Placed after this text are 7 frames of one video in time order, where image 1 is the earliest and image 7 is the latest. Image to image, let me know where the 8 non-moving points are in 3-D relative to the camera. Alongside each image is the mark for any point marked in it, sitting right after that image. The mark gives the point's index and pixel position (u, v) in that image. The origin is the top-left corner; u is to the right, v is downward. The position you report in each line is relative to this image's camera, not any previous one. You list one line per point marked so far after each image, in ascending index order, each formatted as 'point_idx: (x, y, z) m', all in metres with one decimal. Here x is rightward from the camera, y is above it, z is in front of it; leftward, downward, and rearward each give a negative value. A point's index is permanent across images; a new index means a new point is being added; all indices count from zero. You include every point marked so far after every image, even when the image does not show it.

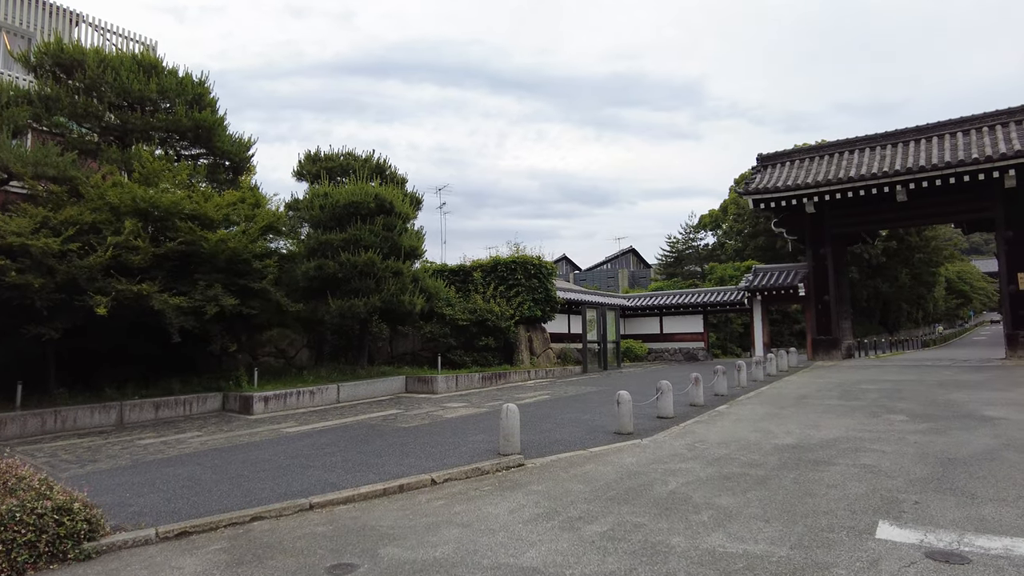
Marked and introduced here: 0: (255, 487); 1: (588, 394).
0: (-2.3, -1.8, +5.9) m
1: (+1.4, -2.0, +12.4) m
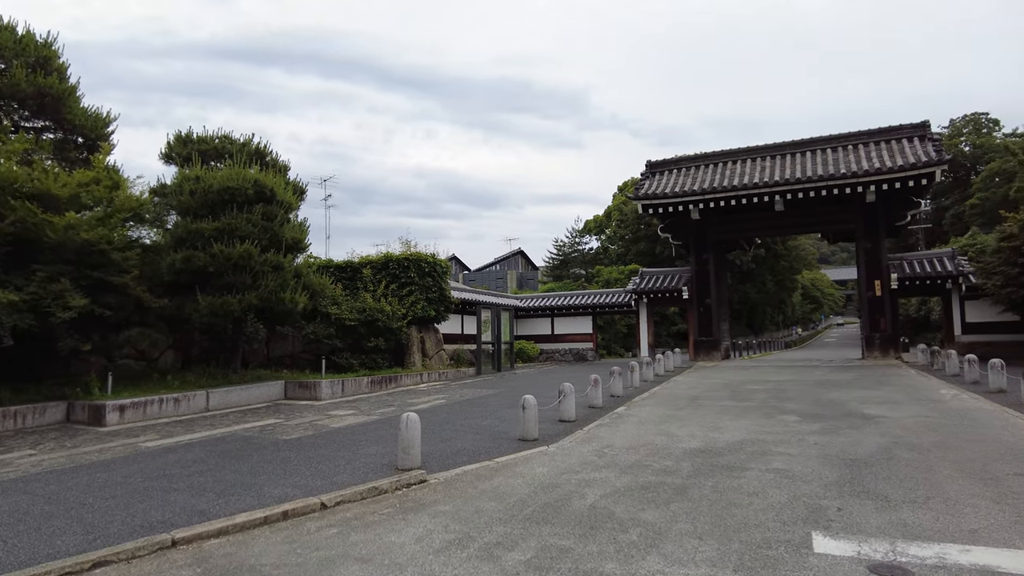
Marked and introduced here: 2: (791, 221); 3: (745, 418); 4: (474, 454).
0: (-3.1, -1.7, +4.9) m
1: (-0.5, -2.0, +11.9) m
2: (+8.0, +1.9, +18.8) m
3: (+3.2, -1.8, +9.1) m
4: (-0.4, -1.8, +7.2) m
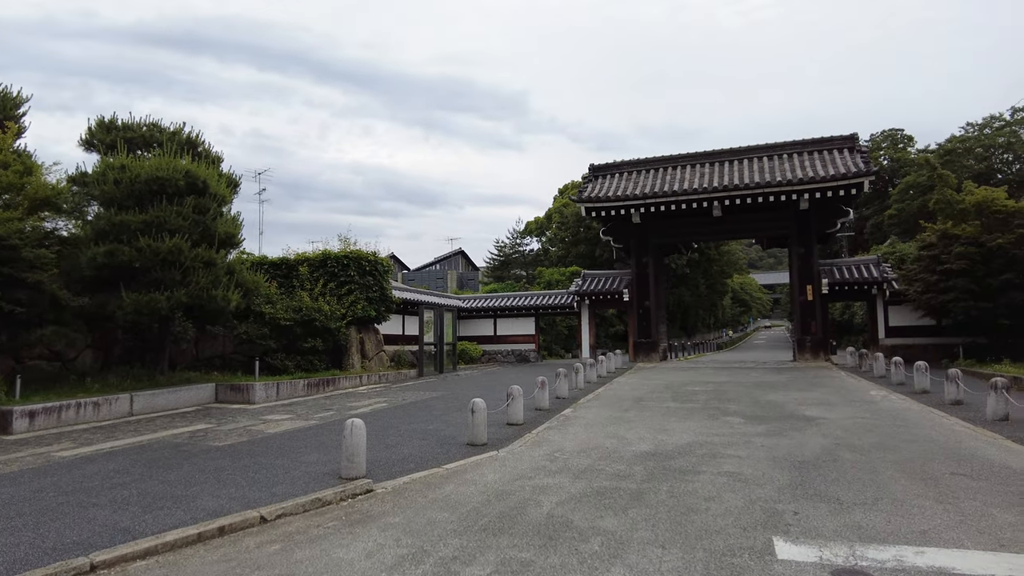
0: (-3.4, -1.7, +4.3) m
1: (-1.5, -2.0, +11.6) m
2: (+6.4, +1.8, +19.3) m
3: (+2.5, -1.8, +9.1) m
4: (-0.9, -1.8, +6.9) m
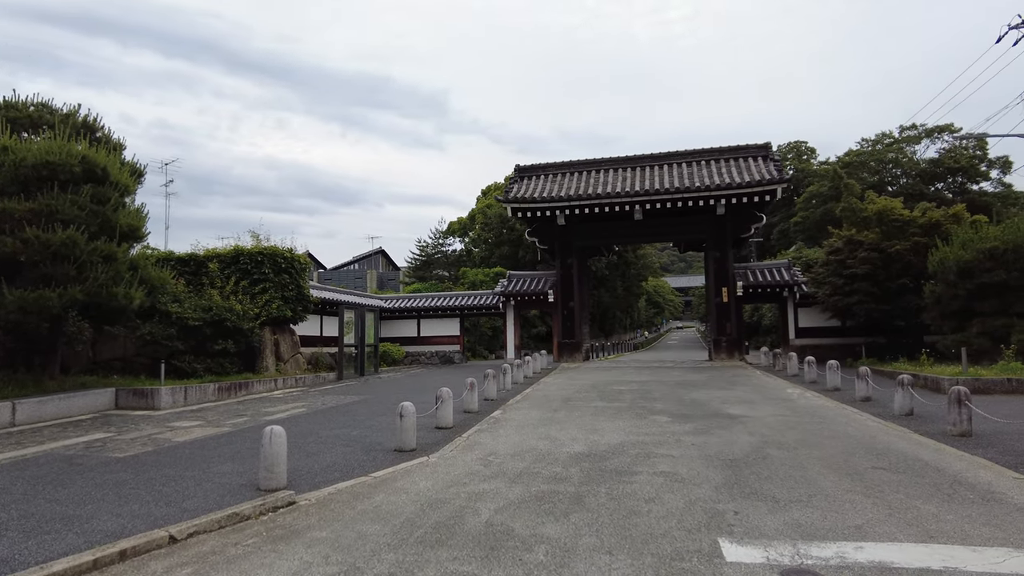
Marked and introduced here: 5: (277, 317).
0: (-3.7, -1.6, +3.7) m
1: (-2.8, -2.0, +11.1) m
2: (+4.2, +1.8, +19.7) m
3: (+1.5, -1.8, +9.1) m
4: (-1.6, -1.8, +6.5) m
5: (-5.2, -0.6, +14.7) m
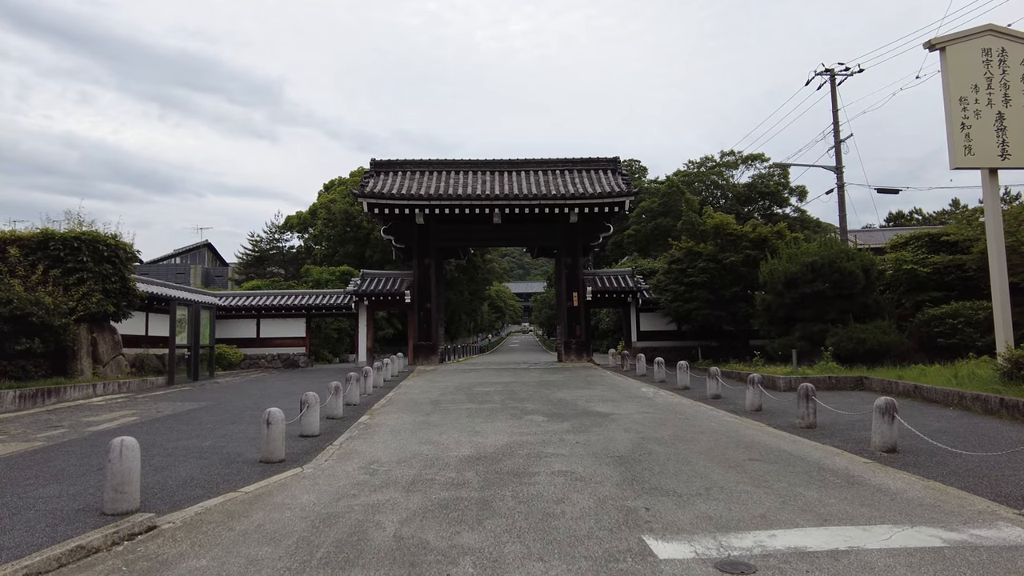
0: (-3.9, -1.5, +2.4) m
1: (-4.8, -1.9, +9.8) m
2: (-0.2, +1.7, +20.0) m
3: (-0.2, -1.8, +9.0) m
4: (-2.6, -1.7, +5.7) m
5: (-8.1, -0.5, +12.7) m
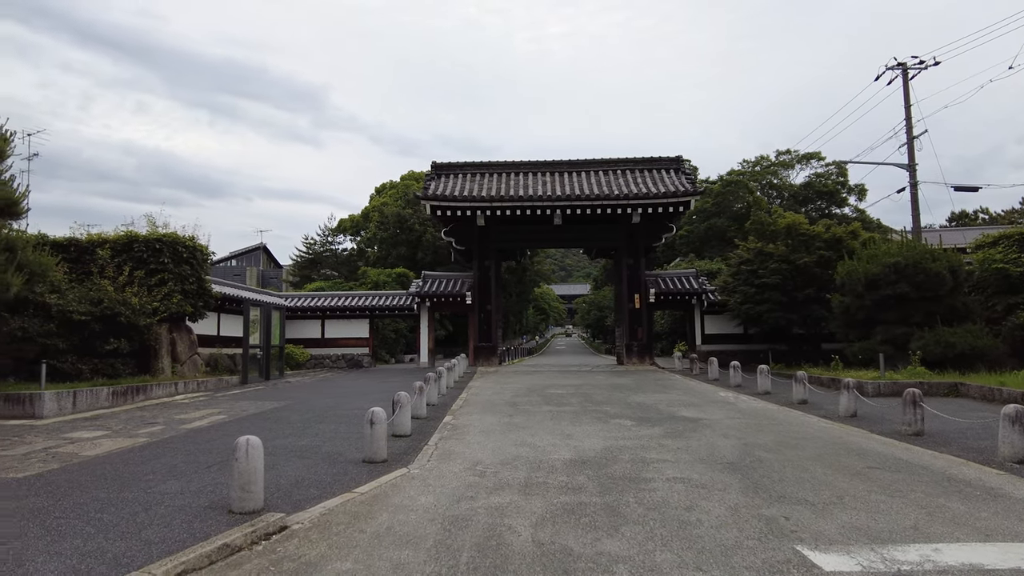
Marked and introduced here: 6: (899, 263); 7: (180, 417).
0: (-3.1, -1.5, +2.5) m
1: (-3.6, -1.9, +10.0) m
2: (+1.6, +1.6, +19.8) m
3: (+1.0, -1.8, +8.9) m
4: (-1.6, -1.7, +5.7) m
5: (-6.7, -0.5, +13.0) m
6: (+7.8, +0.5, +13.1) m
7: (-4.8, -1.9, +9.4) m
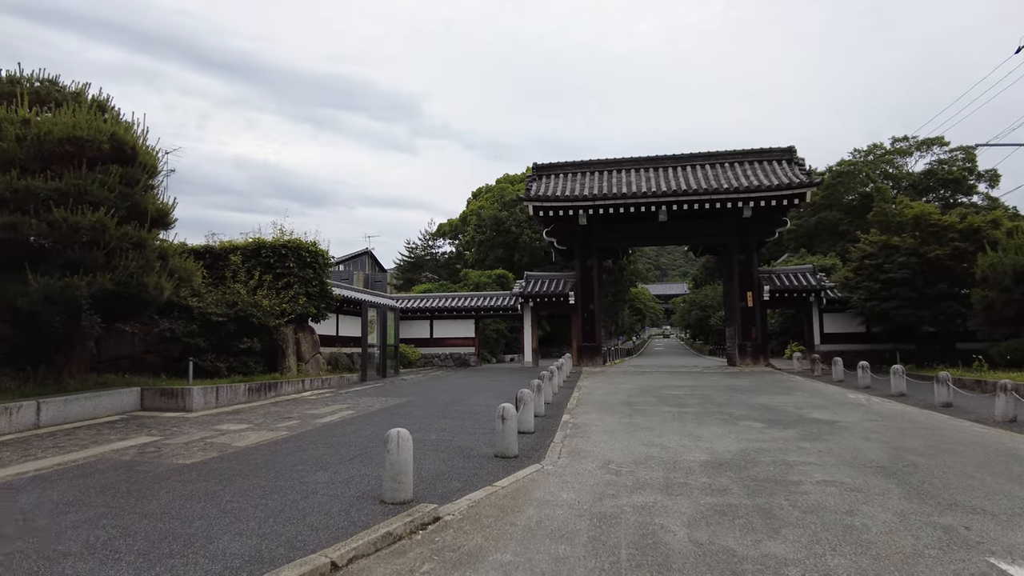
0: (-2.4, -1.5, +2.9) m
1: (-1.8, -1.9, +10.3) m
2: (+4.7, +1.7, +19.4) m
3: (+2.6, -1.8, +8.6) m
4: (-0.4, -1.7, +5.8) m
5: (-4.5, -0.5, +13.8) m
6: (+9.9, +0.6, +11.9) m
7: (-3.1, -1.9, +9.9) m
